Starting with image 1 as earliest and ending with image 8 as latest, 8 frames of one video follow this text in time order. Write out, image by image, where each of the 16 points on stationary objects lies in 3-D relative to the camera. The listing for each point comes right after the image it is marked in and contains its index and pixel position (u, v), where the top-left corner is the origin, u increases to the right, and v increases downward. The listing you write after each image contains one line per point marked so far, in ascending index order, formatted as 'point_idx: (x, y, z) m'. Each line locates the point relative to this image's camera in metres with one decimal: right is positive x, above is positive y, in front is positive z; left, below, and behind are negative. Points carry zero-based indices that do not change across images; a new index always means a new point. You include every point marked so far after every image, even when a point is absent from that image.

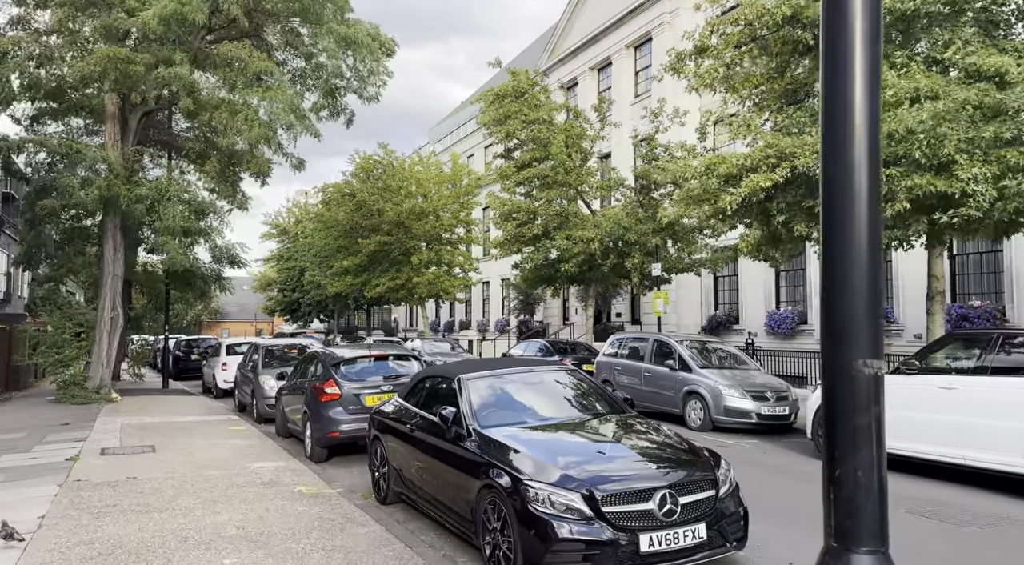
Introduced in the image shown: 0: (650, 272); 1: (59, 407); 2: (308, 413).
0: (+3.2, +0.2, +16.1) m
1: (-9.6, -2.6, +14.7) m
2: (-2.7, -1.7, +9.1) m
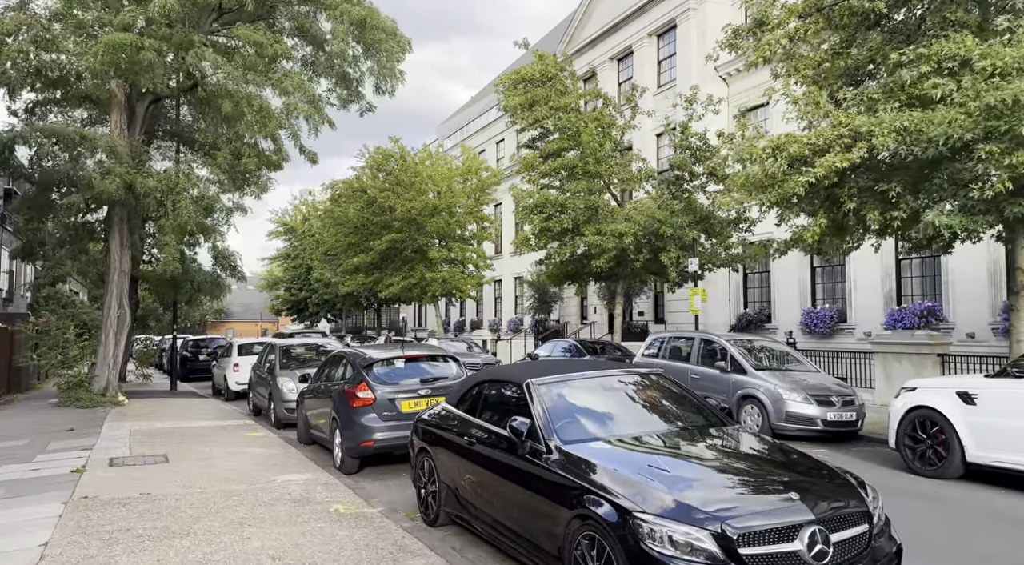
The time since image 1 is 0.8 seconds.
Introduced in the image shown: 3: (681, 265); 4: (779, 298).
0: (+3.8, +0.3, +15.2) m
1: (-9.0, -2.6, +13.9) m
2: (-2.1, -1.6, +8.3) m
3: (+3.7, +0.4, +15.3) m
4: (+7.6, -0.4, +19.8) m
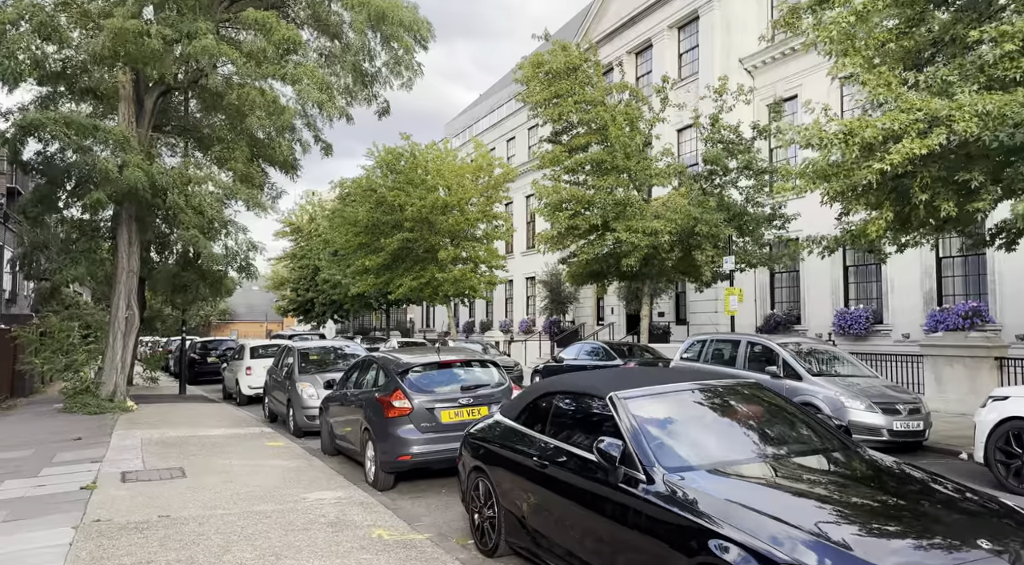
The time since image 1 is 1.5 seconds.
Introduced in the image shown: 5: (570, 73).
0: (+4.4, +0.3, +14.5) m
1: (-8.4, -2.6, +13.2) m
2: (-1.6, -1.6, +7.6) m
3: (+4.3, +0.4, +14.6) m
4: (+8.2, -0.4, +19.1) m
5: (+1.4, +5.2, +17.2) m
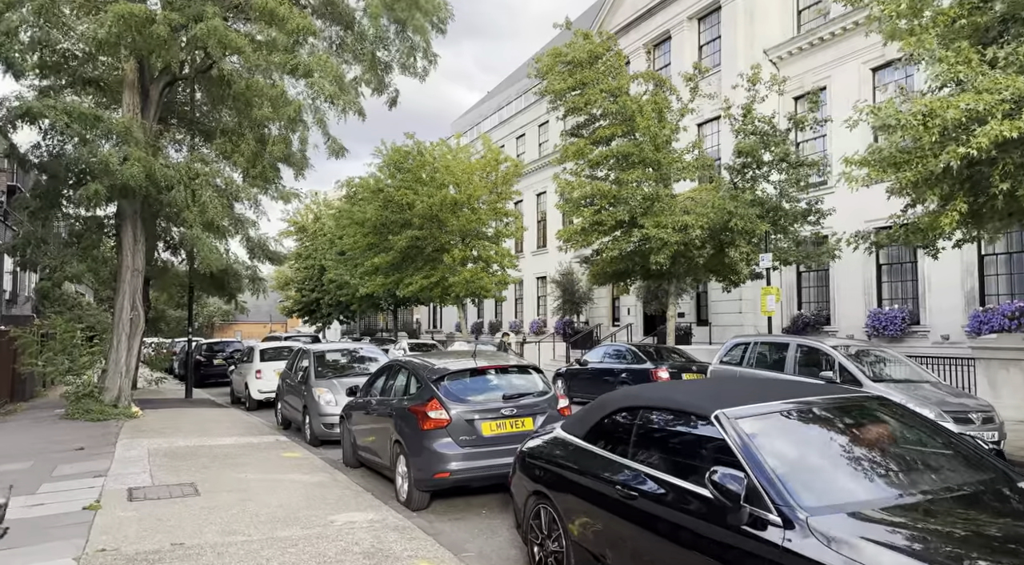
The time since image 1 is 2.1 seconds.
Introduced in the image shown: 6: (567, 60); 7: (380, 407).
0: (+4.9, +0.4, +13.8) m
1: (-8.0, -2.6, +12.5) m
2: (-1.1, -1.6, +6.9) m
3: (+4.8, +0.4, +13.8) m
4: (+8.7, -0.4, +18.4) m
5: (+1.9, +5.2, +16.5) m
6: (+1.3, +5.3, +16.6) m
7: (-1.5, -1.4, +7.8) m
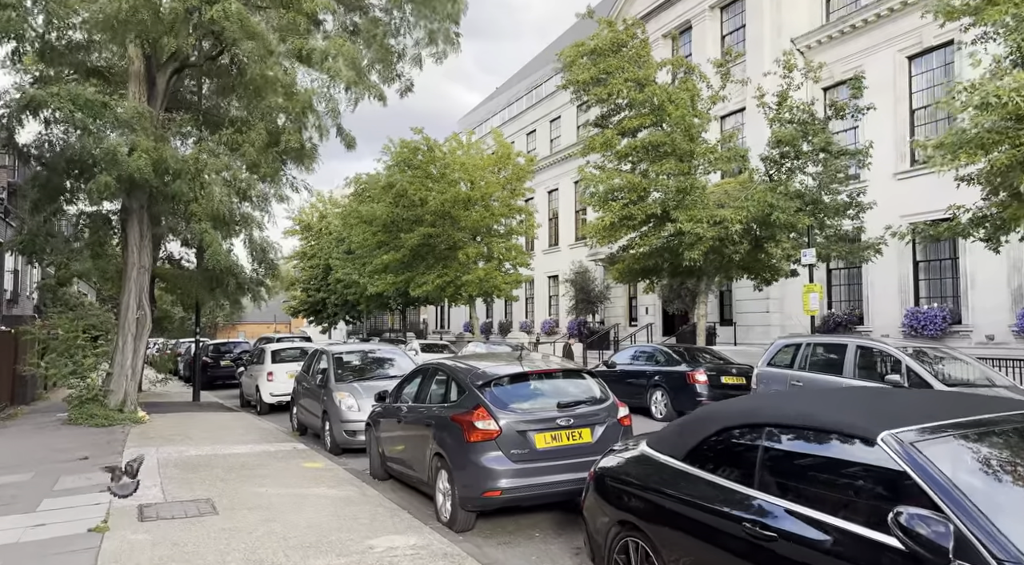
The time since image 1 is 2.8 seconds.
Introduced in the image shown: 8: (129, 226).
0: (+5.4, +0.4, +13.0) m
1: (-7.5, -2.5, +11.8) m
2: (-0.6, -1.6, +6.2) m
3: (+5.3, +0.5, +13.1) m
4: (+9.2, -0.3, +17.6) m
5: (+2.4, +5.2, +15.8) m
6: (+1.8, +5.4, +15.9) m
7: (-1.0, -1.4, +7.1) m
8: (-7.4, +1.1, +13.5) m
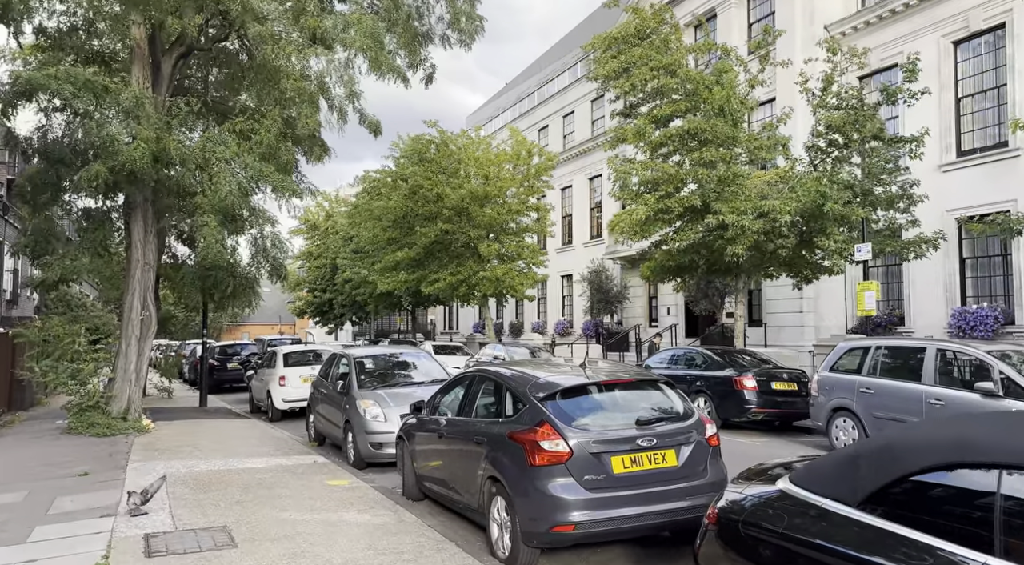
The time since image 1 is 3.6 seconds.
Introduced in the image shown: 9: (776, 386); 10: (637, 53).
0: (+5.9, +0.5, +12.1) m
1: (-6.9, -2.5, +10.9) m
2: (-0.1, -1.5, +5.3) m
3: (+5.8, +0.5, +12.2) m
4: (+9.7, -0.3, +16.7) m
5: (+2.9, +5.3, +14.9) m
6: (+2.3, +5.4, +15.0) m
7: (-0.5, -1.3, +6.2) m
8: (-6.9, +1.1, +12.6) m
9: (+4.3, -1.7, +11.4) m
10: (+2.7, +4.9, +14.5) m
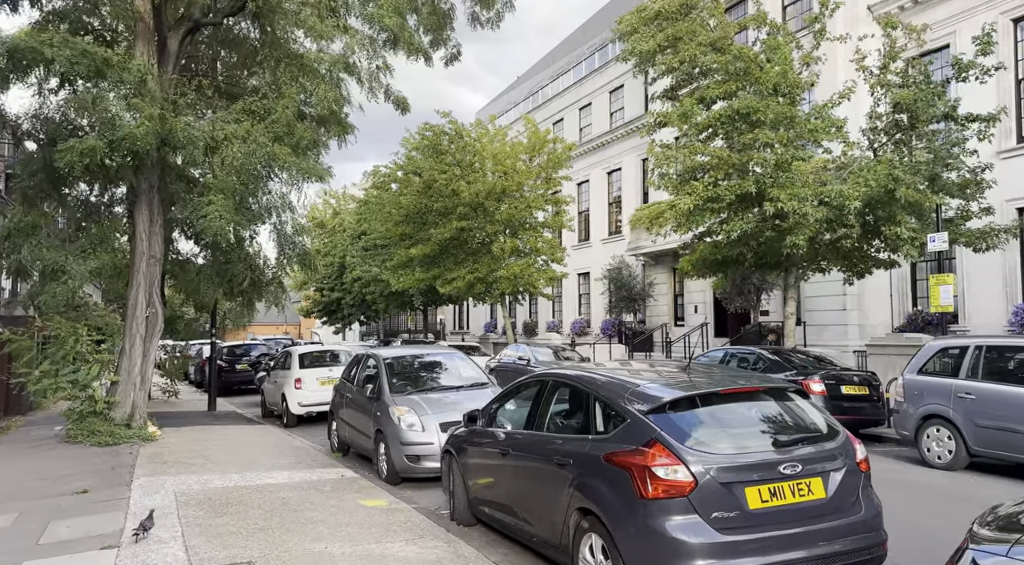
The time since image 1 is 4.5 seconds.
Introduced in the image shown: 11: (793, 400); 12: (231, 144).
0: (+6.5, +0.6, +11.1) m
1: (-6.3, -2.4, +10.0) m
2: (+0.5, -1.4, +4.3) m
3: (+6.4, +0.6, +11.1) m
4: (+10.4, -0.2, +15.7) m
5: (+3.6, +5.4, +13.8) m
6: (+3.0, +5.5, +14.0) m
7: (+0.1, -1.2, +5.2) m
8: (-6.3, +1.2, +11.6) m
9: (+4.9, -1.6, +10.3) m
10: (+3.3, +5.0, +13.5) m
11: (+1.8, -0.8, +4.7) m
12: (-4.4, +2.2, +11.0) m
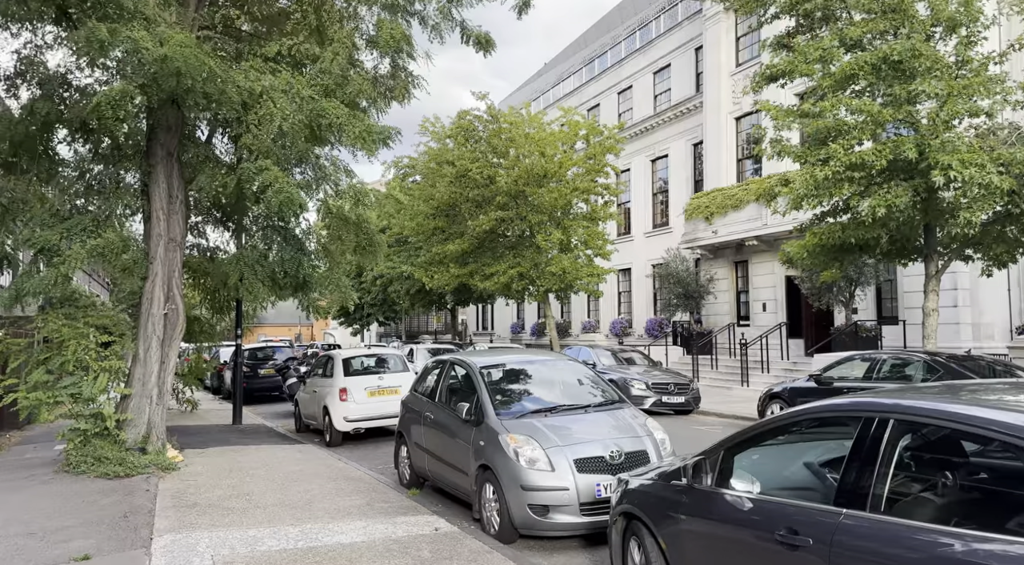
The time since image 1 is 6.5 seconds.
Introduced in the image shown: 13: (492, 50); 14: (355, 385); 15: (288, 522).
0: (+7.9, +0.7, +8.8) m
1: (-4.9, -2.3, +7.8) m
2: (+1.8, -1.3, +2.1) m
3: (+7.8, +0.8, +8.9) m
4: (+11.8, 0.0, +13.4) m
5: (+4.9, +5.5, +11.6) m
6: (+4.3, +5.6, +11.8) m
7: (+1.4, -1.1, +3.0) m
8: (-4.9, +1.3, +9.5) m
9: (+6.3, -1.4, +8.1) m
10: (+4.7, +5.2, +11.3) m
11: (+3.1, -0.6, +2.5) m
12: (-3.1, +2.3, +8.8) m
13: (-0.8, +3.4, +11.2) m
14: (-2.5, -1.6, +11.1) m
15: (-2.0, -2.1, +6.1) m
